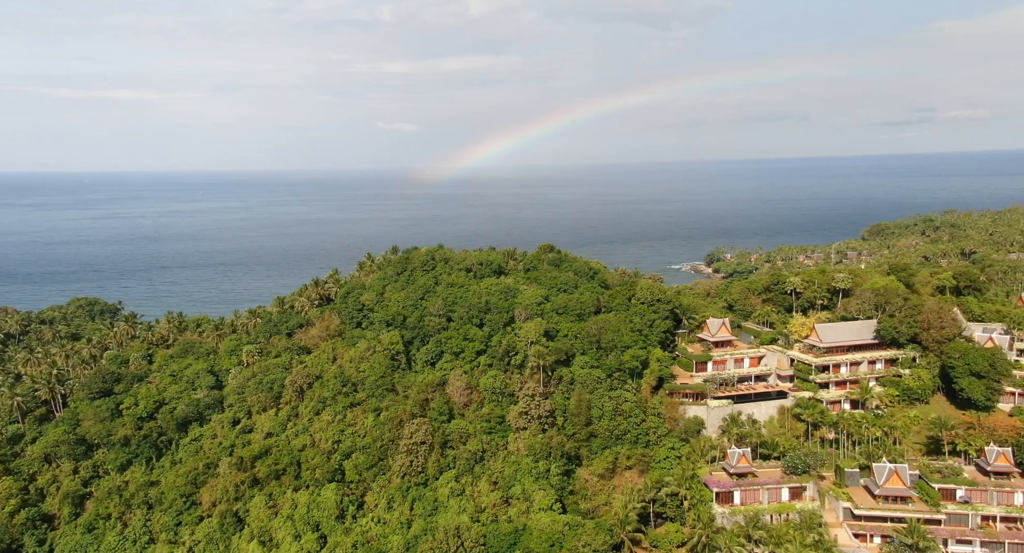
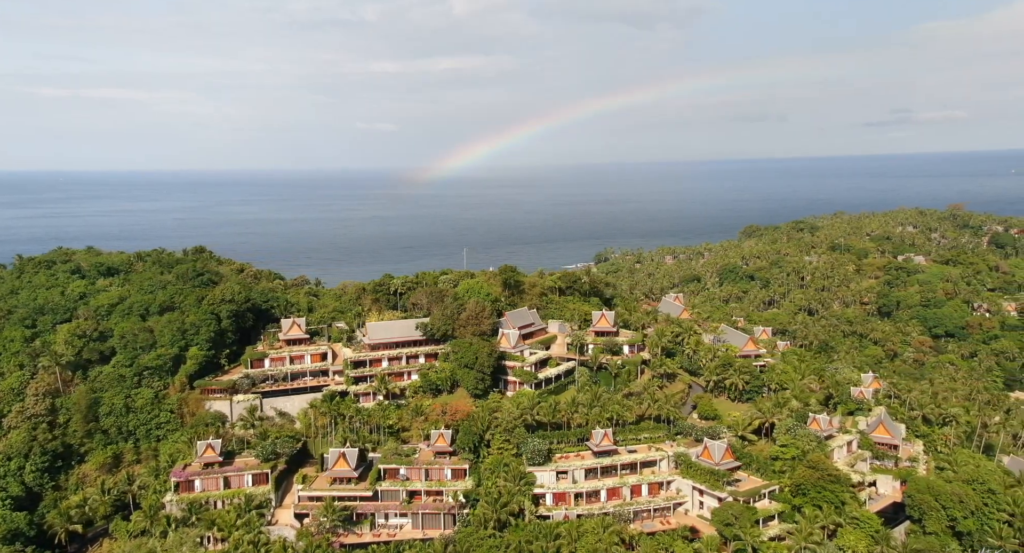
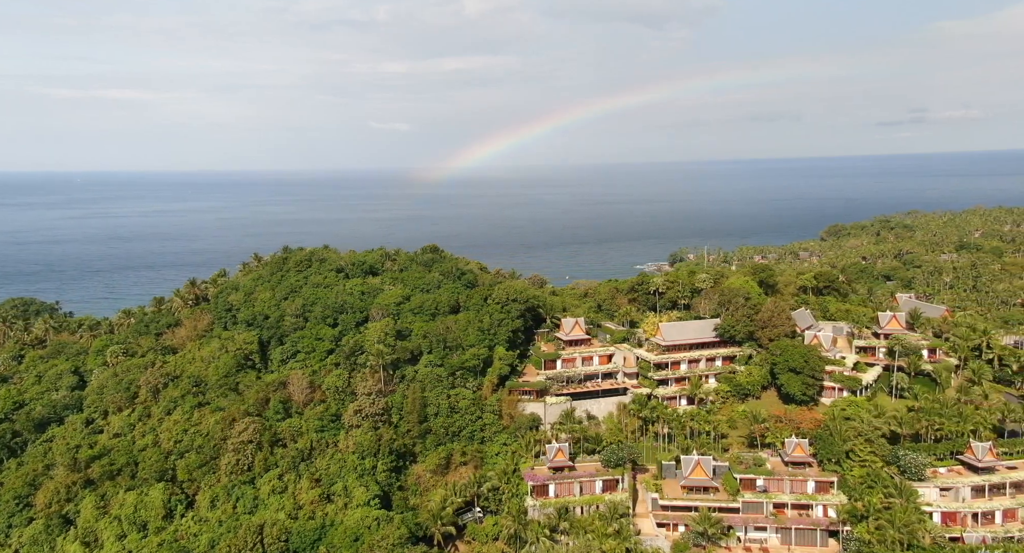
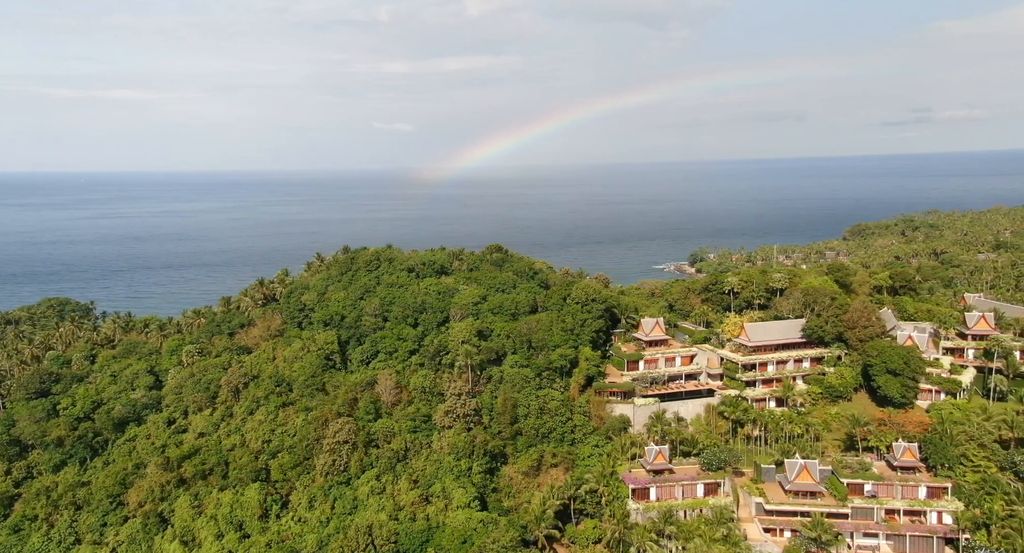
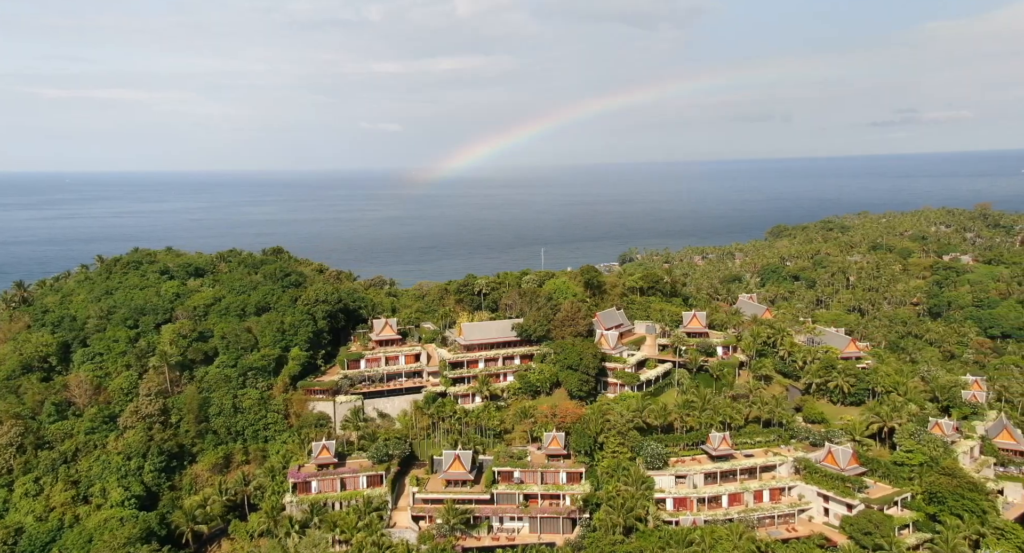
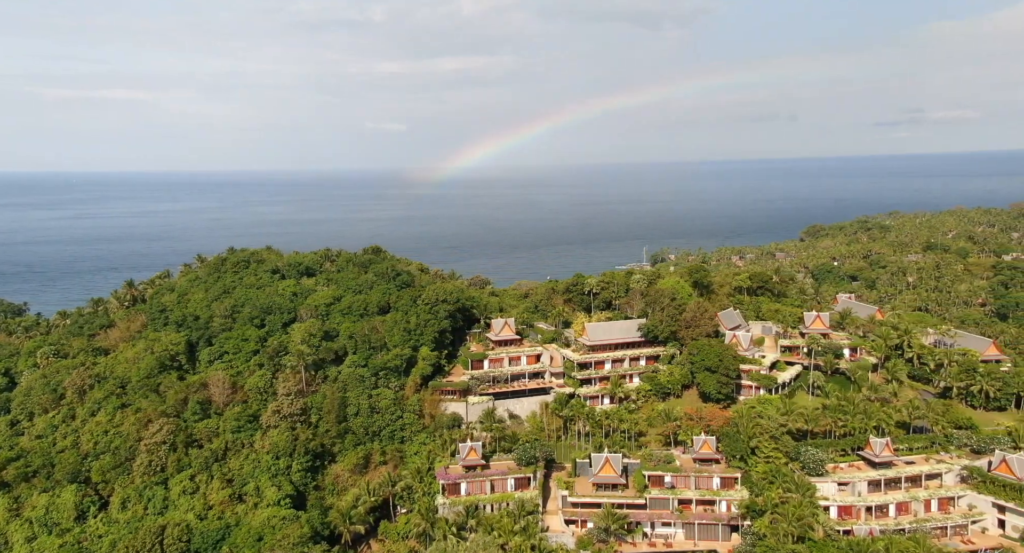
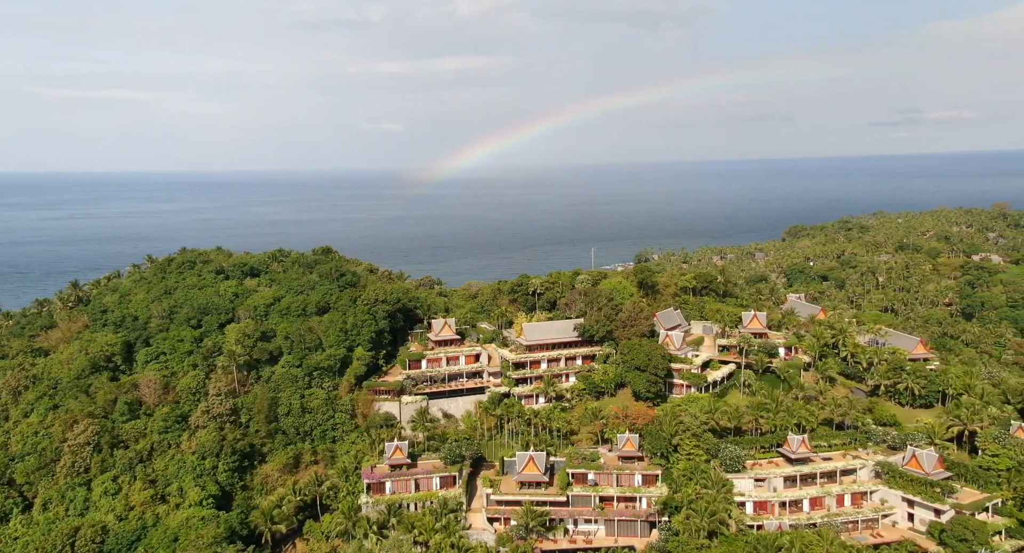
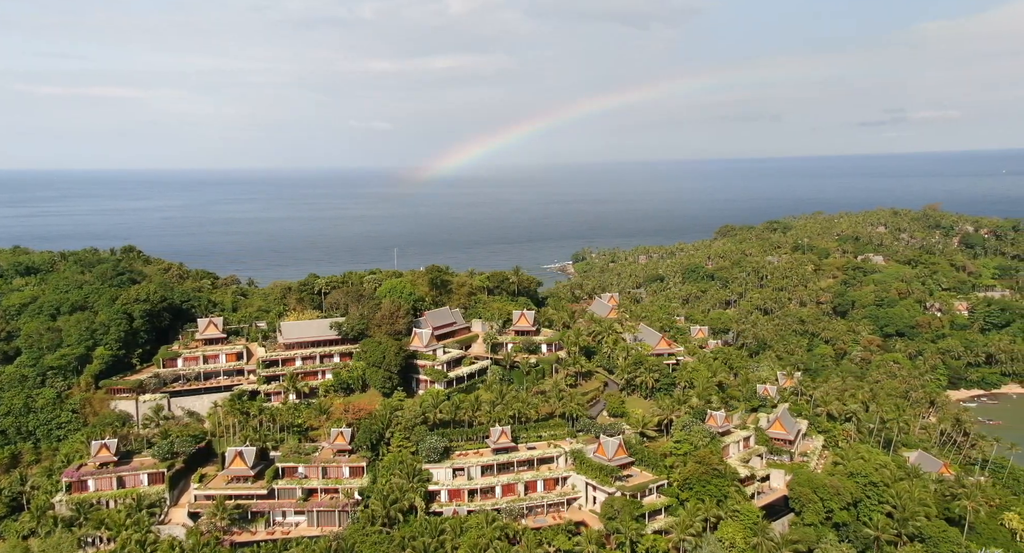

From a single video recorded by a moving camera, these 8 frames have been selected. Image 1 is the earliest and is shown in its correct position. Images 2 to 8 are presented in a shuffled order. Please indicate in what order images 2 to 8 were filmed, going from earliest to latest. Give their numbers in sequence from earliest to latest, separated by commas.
4, 3, 6, 7, 5, 2, 8
